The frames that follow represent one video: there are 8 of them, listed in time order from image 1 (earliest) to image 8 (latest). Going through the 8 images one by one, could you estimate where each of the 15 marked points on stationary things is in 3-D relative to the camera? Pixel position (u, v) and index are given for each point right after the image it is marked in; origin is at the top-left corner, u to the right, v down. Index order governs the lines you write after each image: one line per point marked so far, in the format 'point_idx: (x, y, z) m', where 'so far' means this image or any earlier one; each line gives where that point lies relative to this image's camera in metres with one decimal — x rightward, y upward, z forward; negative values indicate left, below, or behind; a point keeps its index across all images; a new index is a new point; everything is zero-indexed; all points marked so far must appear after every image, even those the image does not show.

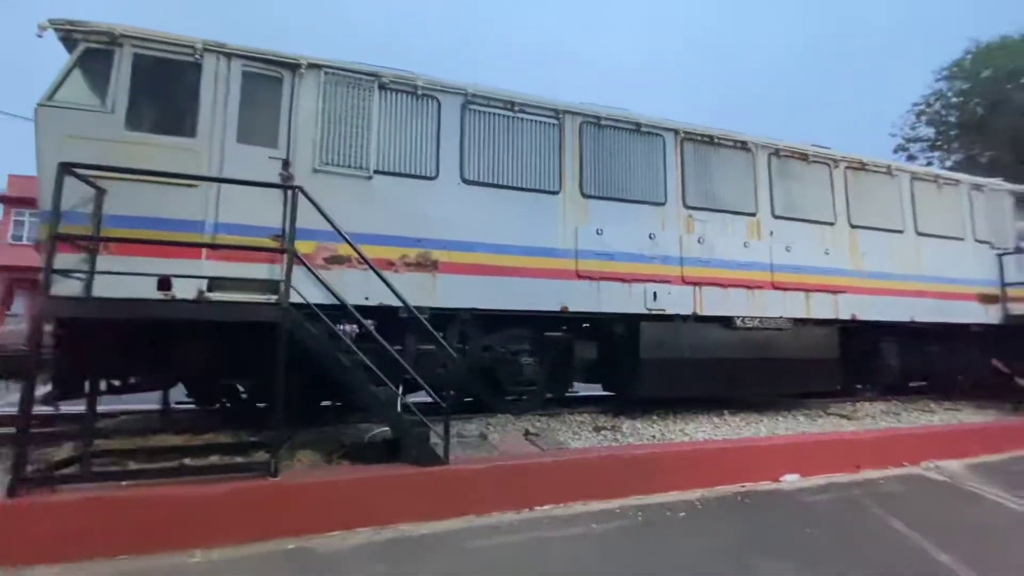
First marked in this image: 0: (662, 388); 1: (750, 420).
0: (+2.3, -1.5, +7.2) m
1: (+3.7, -2.3, +7.6) m
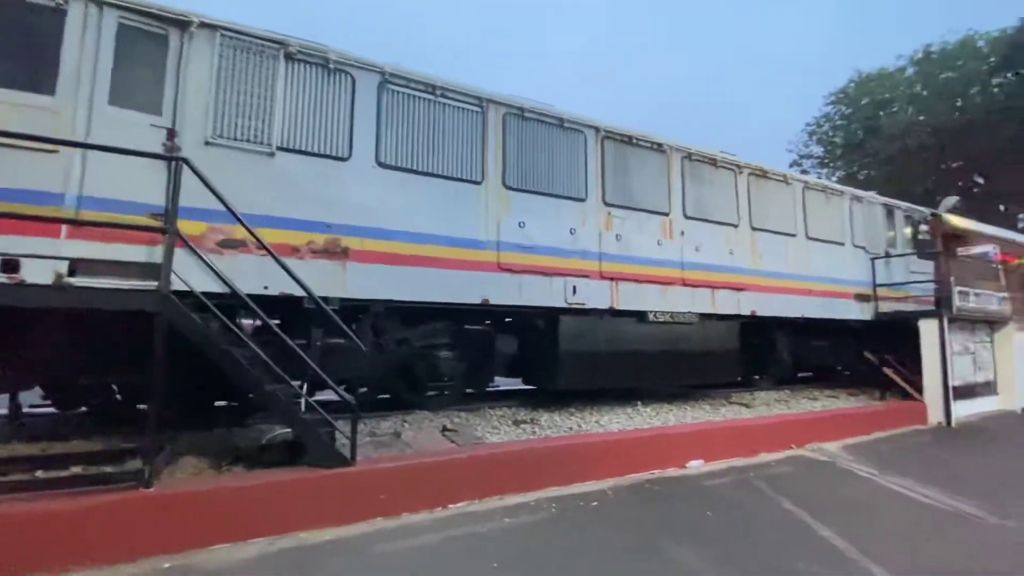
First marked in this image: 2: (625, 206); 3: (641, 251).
0: (+1.1, -1.5, +7.3) m
1: (+2.4, -2.2, +7.9) m
2: (+1.9, +1.4, +7.8) m
3: (+2.2, +0.6, +7.8) m
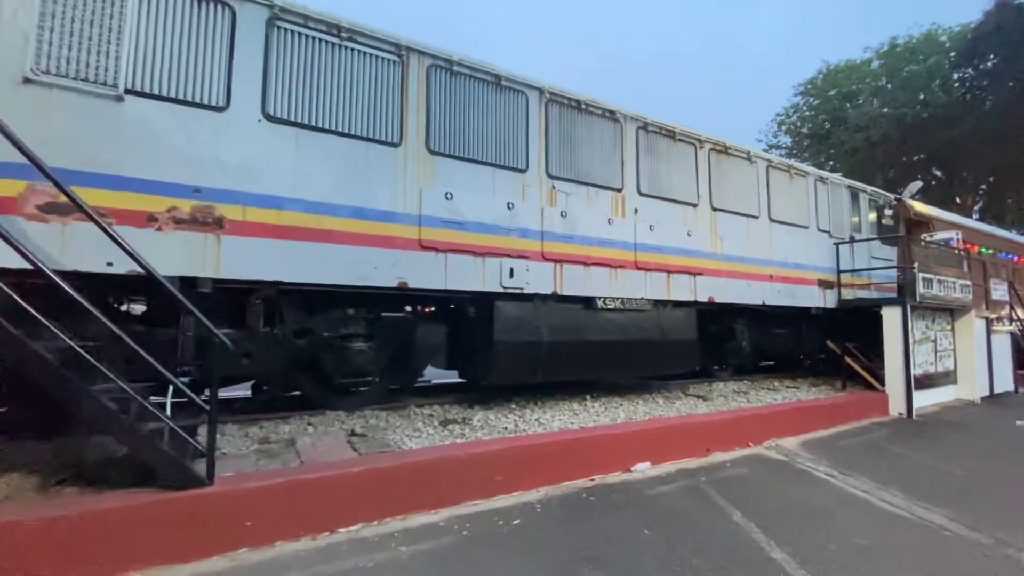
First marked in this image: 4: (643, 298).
0: (+0.1, -1.2, +6.5) m
1: (+1.4, -1.9, +7.2) m
2: (+0.9, +1.6, +6.9) m
3: (+1.2, +0.8, +7.0) m
4: (+2.1, -0.2, +7.6) m
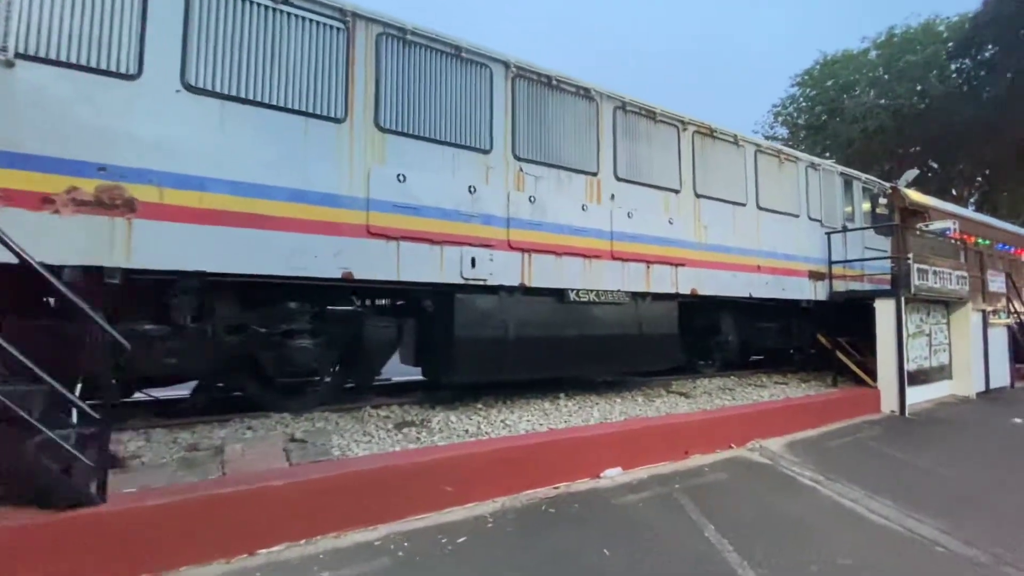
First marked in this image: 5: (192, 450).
0: (-0.4, -1.1, +6.0) m
1: (+0.9, -1.8, +6.7) m
2: (+0.4, +1.7, +6.4) m
3: (+0.7, +1.0, +6.5) m
4: (+1.7, 0.0, +7.1) m
5: (-3.2, -1.6, +4.7) m
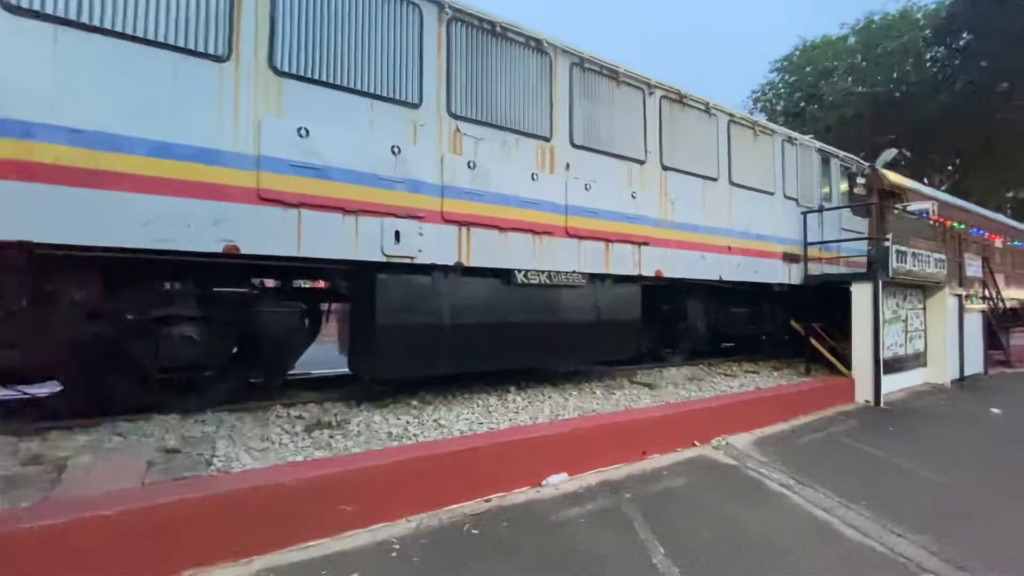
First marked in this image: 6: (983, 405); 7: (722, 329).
0: (-1.1, -0.9, +5.2) m
1: (+0.1, -1.5, +5.9) m
2: (-0.3, +2.0, +5.5) m
3: (-0.1, +1.2, +5.7) m
4: (+0.9, +0.2, +6.3) m
5: (-3.8, -1.4, +3.7) m
6: (+8.7, -2.1, +8.6) m
7: (+4.0, -0.8, +9.0) m
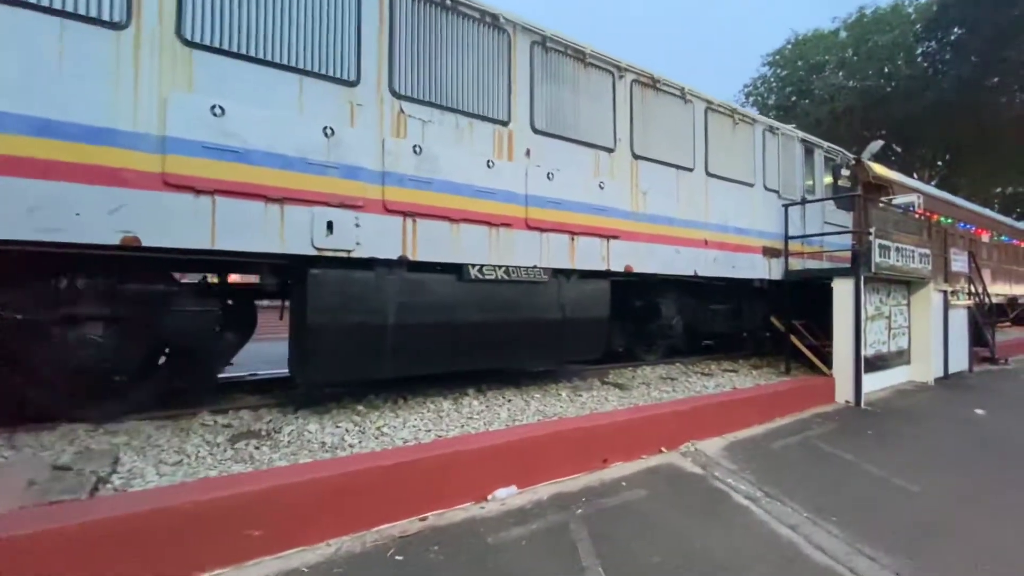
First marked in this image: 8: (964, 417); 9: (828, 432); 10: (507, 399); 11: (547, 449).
0: (-1.6, -0.8, +4.8) m
1: (-0.4, -1.5, +5.5) m
2: (-0.9, +2.0, +5.1) m
3: (-0.6, +1.3, +5.2) m
4: (+0.3, +0.3, +5.9) m
5: (-4.4, -1.4, +3.3) m
6: (+8.1, -2.1, +8.4) m
7: (+3.4, -0.7, +8.6) m
8: (+7.3, -2.1, +7.6) m
9: (+4.3, -2.0, +6.5) m
10: (-0.1, -1.4, +6.1) m
11: (+0.4, -1.6, +4.7) m
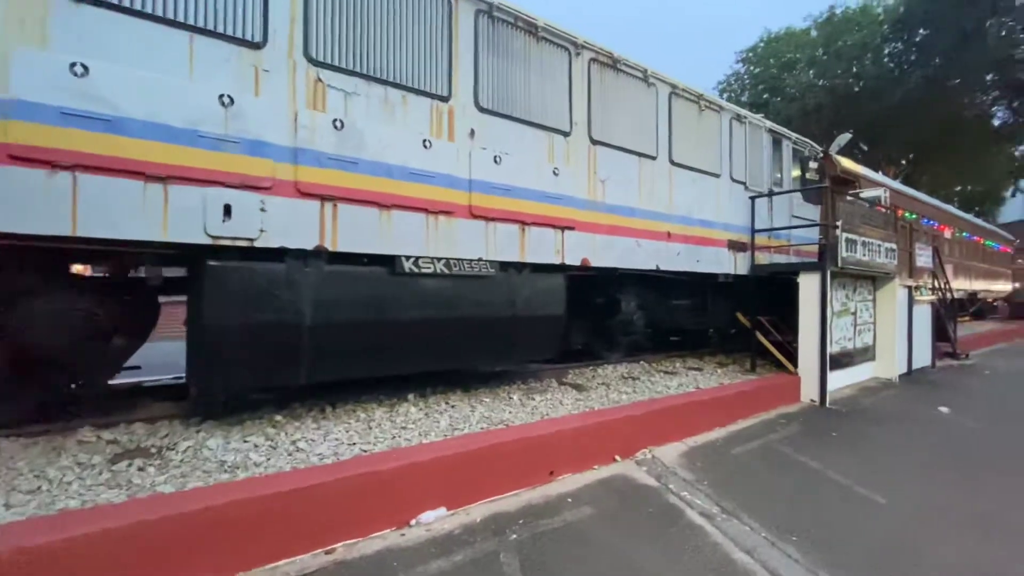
0: (-2.3, -0.8, +4.2) m
1: (-1.0, -1.4, +5.0) m
2: (-1.5, +2.1, +4.5) m
3: (-1.2, +1.3, +4.6) m
4: (-0.3, +0.3, +5.4) m
5: (-4.9, -1.4, +2.6) m
6: (+7.3, -2.0, +8.2) m
7: (+2.7, -0.6, +8.3) m
8: (+6.5, -2.0, +7.4) m
9: (+3.7, -1.9, +6.1) m
10: (-0.7, -1.4, +5.6) m
11: (-0.2, -1.6, +4.2) m
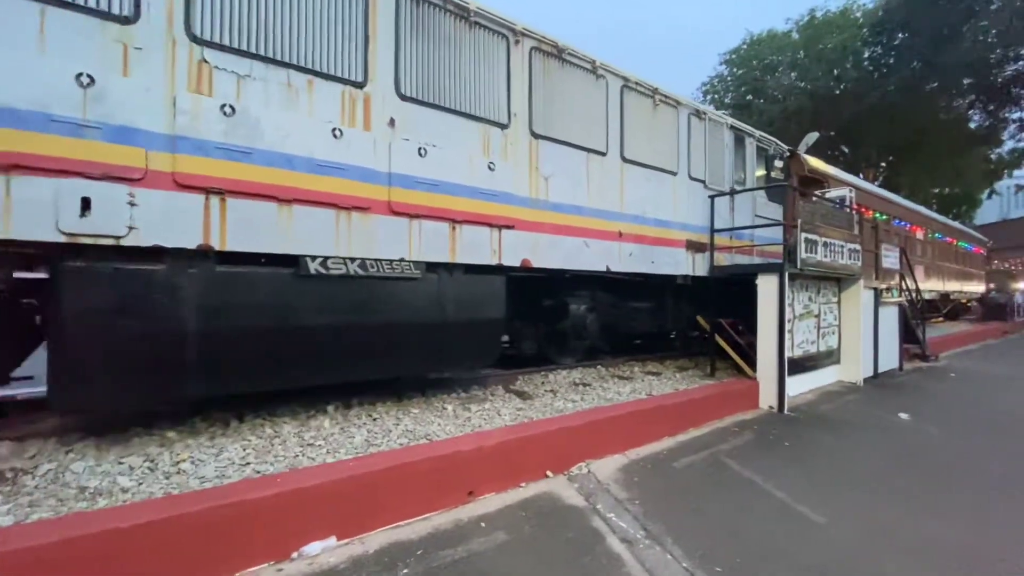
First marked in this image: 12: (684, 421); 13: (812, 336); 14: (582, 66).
0: (-3.0, -0.8, +3.8) m
1: (-1.8, -1.5, +4.6) m
2: (-2.2, +2.0, +4.1) m
3: (-2.0, +1.3, +4.2) m
4: (-1.1, +0.3, +5.0) m
5: (-5.6, -1.4, +2.1) m
6: (+6.5, -2.0, +8.0) m
7: (+1.8, -0.6, +7.9) m
8: (+5.7, -2.0, +7.1) m
9: (+2.9, -2.0, +5.8) m
10: (-1.5, -1.4, +5.2) m
11: (-1.0, -1.6, +3.8) m
12: (+2.3, -1.8, +6.2) m
13: (+5.6, -0.9, +8.7) m
14: (+1.0, +3.1, +6.6) m
